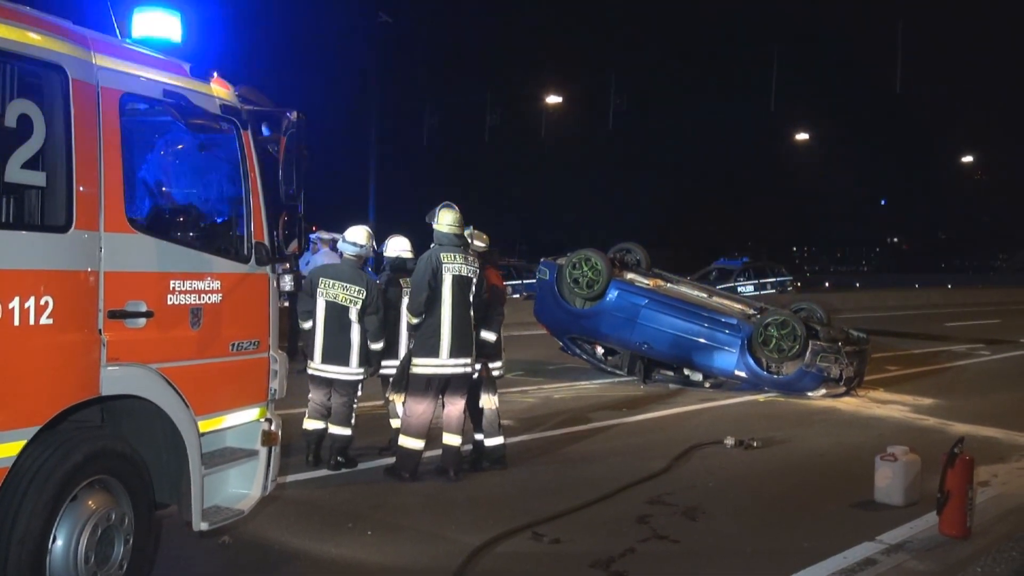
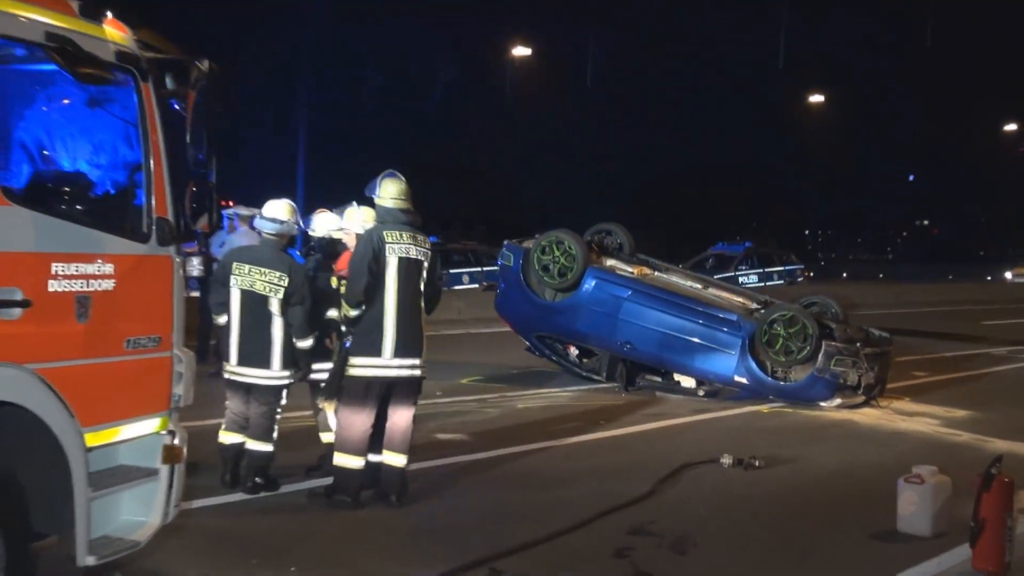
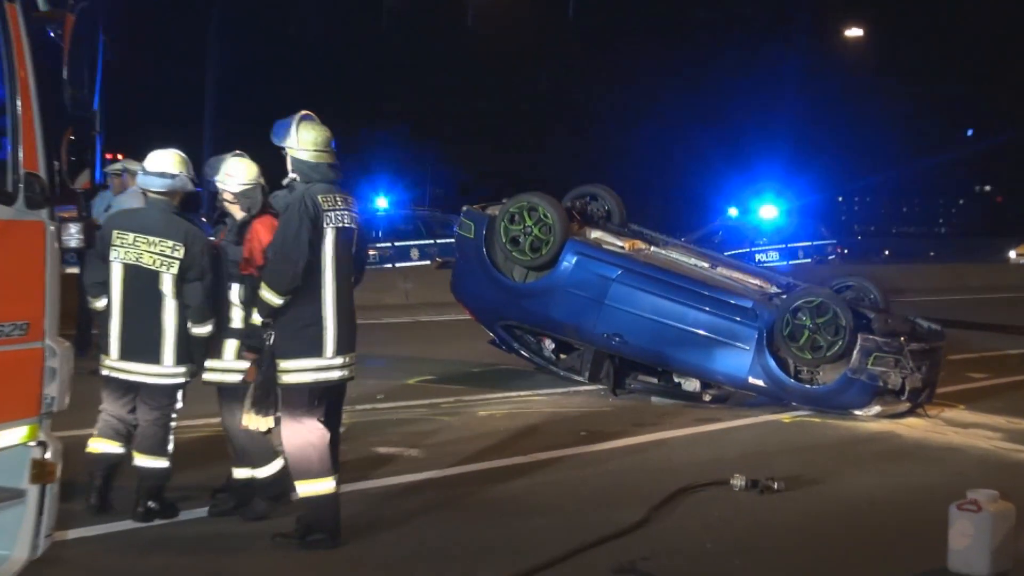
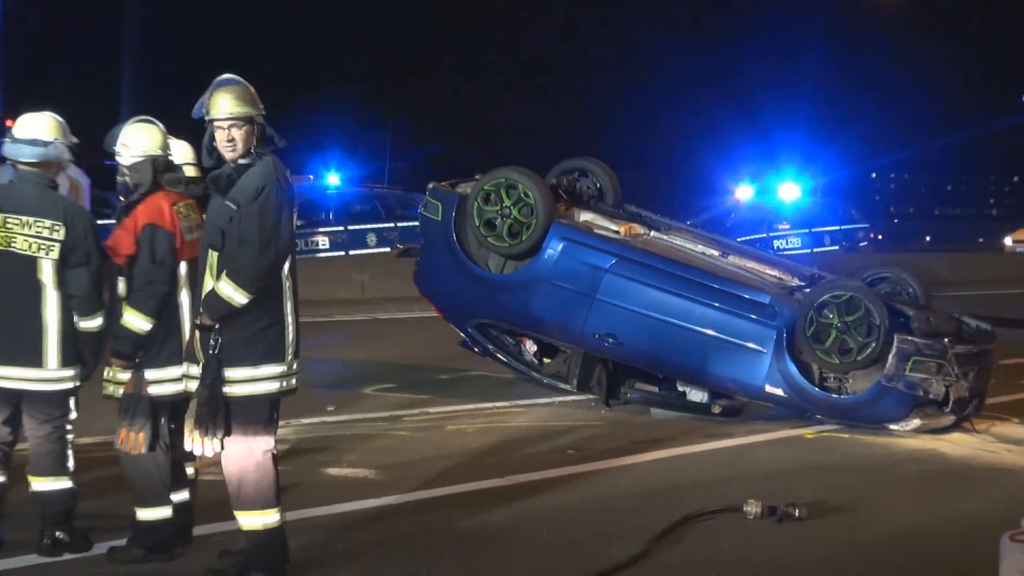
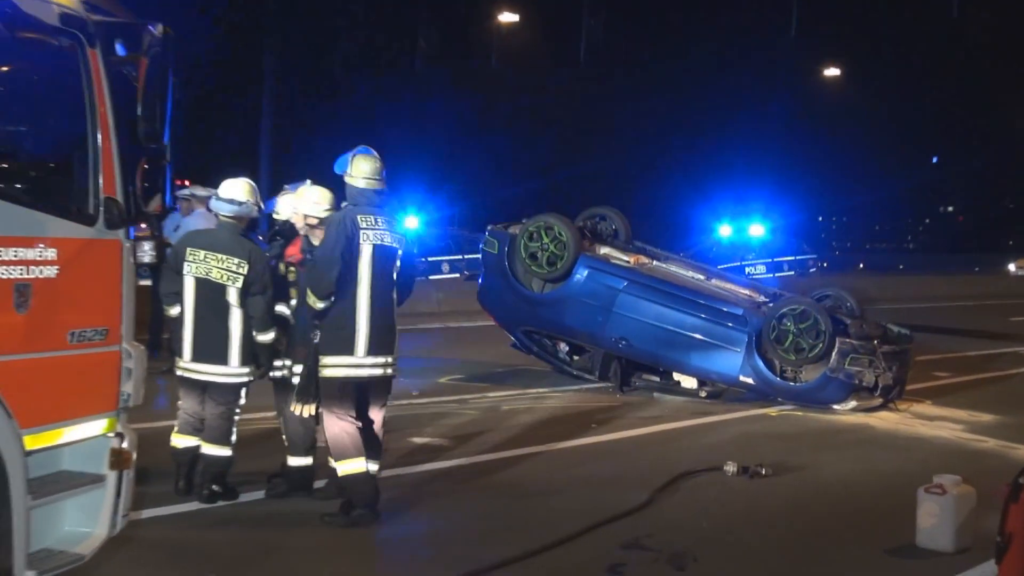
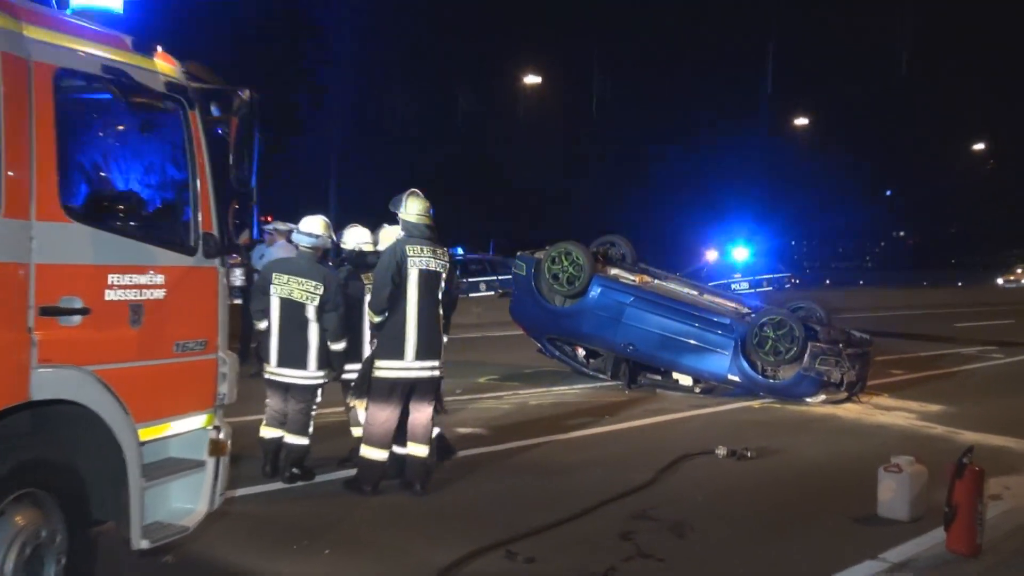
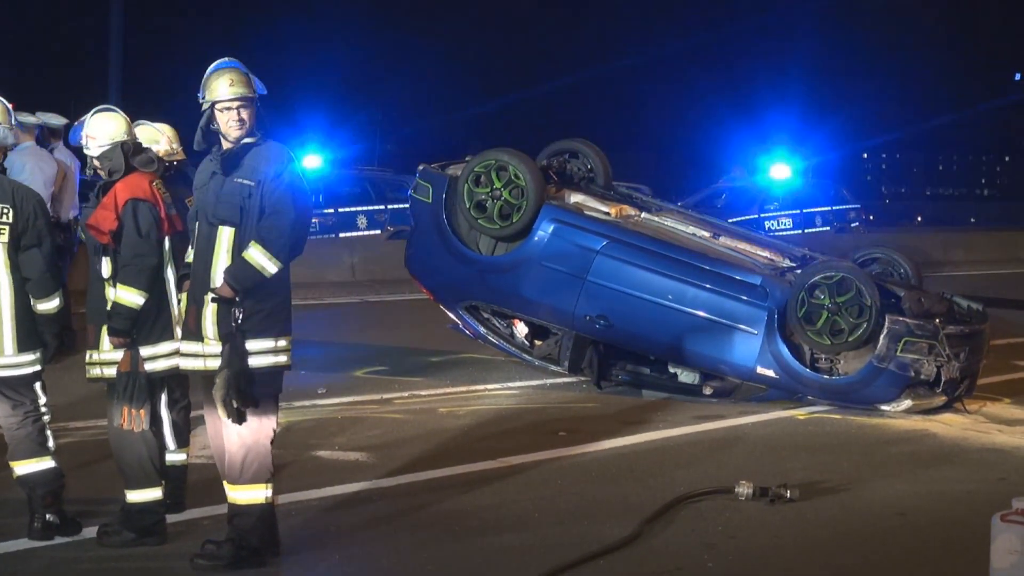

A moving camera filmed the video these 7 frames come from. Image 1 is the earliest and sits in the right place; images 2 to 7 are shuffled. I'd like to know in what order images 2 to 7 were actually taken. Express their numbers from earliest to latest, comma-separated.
6, 2, 5, 3, 4, 7
